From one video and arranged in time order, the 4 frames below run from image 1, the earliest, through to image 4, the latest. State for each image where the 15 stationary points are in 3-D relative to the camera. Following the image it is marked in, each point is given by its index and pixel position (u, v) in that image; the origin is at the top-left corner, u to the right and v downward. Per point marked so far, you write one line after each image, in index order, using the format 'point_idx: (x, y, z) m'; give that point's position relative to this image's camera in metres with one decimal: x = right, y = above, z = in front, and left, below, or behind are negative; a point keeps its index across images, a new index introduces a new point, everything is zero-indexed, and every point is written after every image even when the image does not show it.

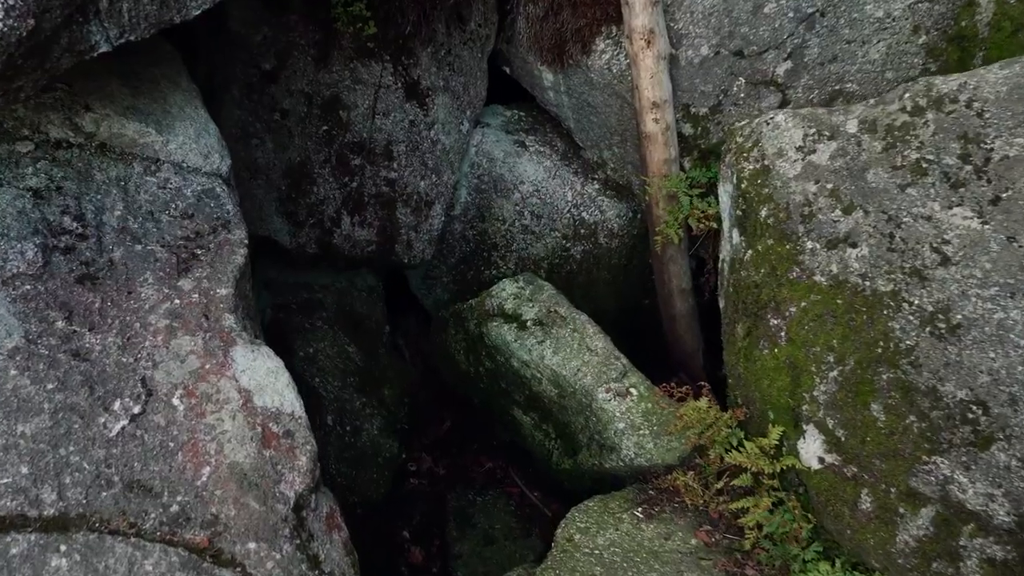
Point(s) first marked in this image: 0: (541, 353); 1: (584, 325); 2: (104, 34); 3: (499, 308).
0: (+0.2, -0.4, +4.5) m
1: (+0.4, -0.2, +4.5) m
2: (-1.4, +0.8, +2.7) m
3: (-0.1, -0.1, +4.8) m
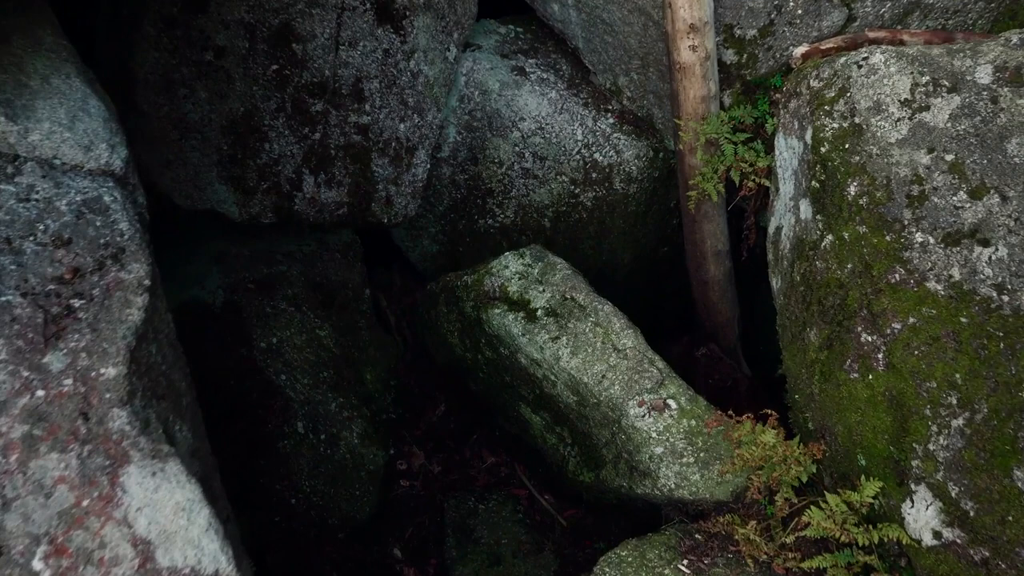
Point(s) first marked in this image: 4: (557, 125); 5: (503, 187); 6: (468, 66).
0: (+0.2, -0.3, +3.6) m
1: (+0.4, -0.1, +3.6) m
2: (-1.3, +0.6, +1.7) m
3: (-0.1, 0.0, +3.9) m
4: (+0.3, +1.0, +5.1) m
5: (-0.1, +0.7, +5.3) m
6: (-0.3, +1.3, +5.0) m
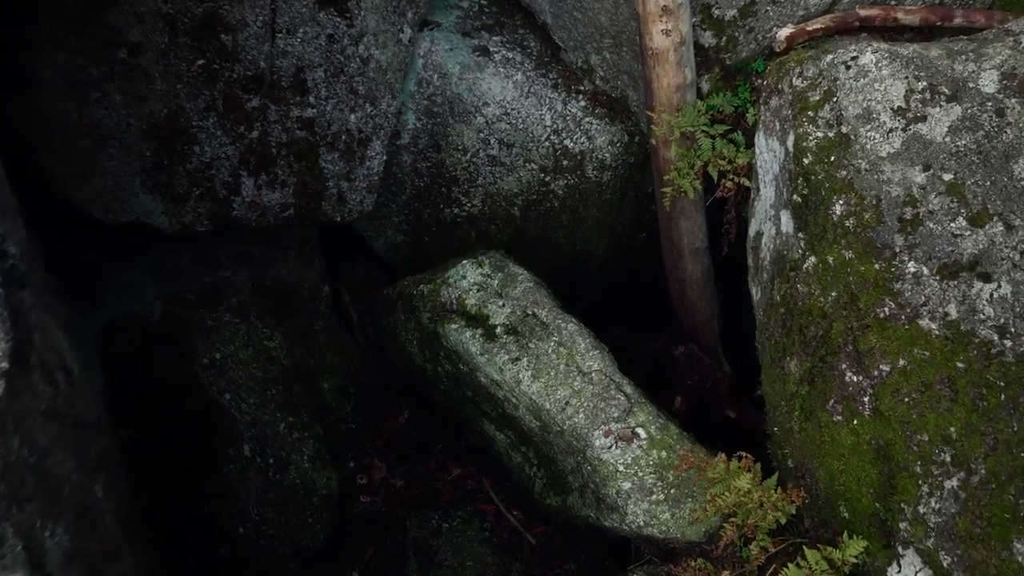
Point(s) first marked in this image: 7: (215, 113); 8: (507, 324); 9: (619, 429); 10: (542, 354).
0: (0.0, -0.4, +3.3) m
1: (+0.2, -0.2, +3.3) m
2: (-1.5, +0.4, +1.3) m
3: (-0.2, -0.1, +3.6) m
4: (+0.1, +1.0, +4.7) m
5: (-0.3, +0.7, +4.9) m
6: (-0.5, +1.4, +4.6) m
7: (-1.3, +0.8, +3.6) m
8: (0.0, -0.2, +3.5) m
9: (+0.4, -0.5, +3.1) m
10: (+0.1, -0.3, +3.3) m
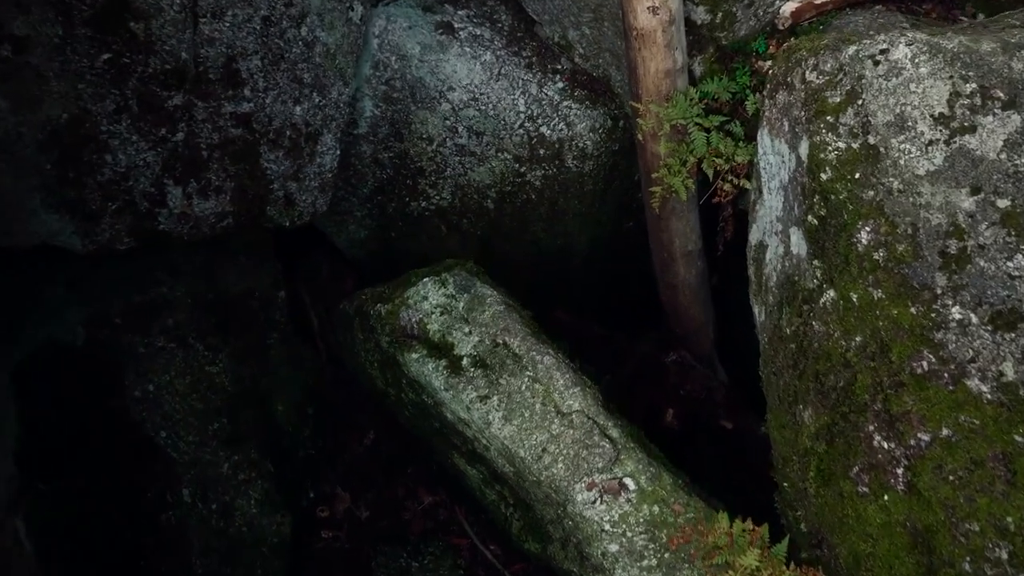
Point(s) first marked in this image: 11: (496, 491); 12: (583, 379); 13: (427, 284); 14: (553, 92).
0: (-0.1, -0.5, +2.9) m
1: (+0.1, -0.3, +2.9) m
2: (-1.6, +0.2, +0.8) m
3: (-0.4, -0.2, +3.2) m
4: (-0.1, +1.0, +4.2) m
5: (-0.4, +0.7, +4.4) m
6: (-0.6, +1.3, +4.1) m
7: (-1.4, +0.6, +3.1) m
8: (-0.1, -0.2, +3.0) m
9: (+0.3, -0.6, +2.7) m
10: (0.0, -0.4, +2.9) m
11: (-0.1, -0.8, +3.4) m
12: (+0.3, -0.3, +2.9) m
13: (-0.3, 0.0, +3.2) m
14: (+0.2, +1.0, +4.2) m
